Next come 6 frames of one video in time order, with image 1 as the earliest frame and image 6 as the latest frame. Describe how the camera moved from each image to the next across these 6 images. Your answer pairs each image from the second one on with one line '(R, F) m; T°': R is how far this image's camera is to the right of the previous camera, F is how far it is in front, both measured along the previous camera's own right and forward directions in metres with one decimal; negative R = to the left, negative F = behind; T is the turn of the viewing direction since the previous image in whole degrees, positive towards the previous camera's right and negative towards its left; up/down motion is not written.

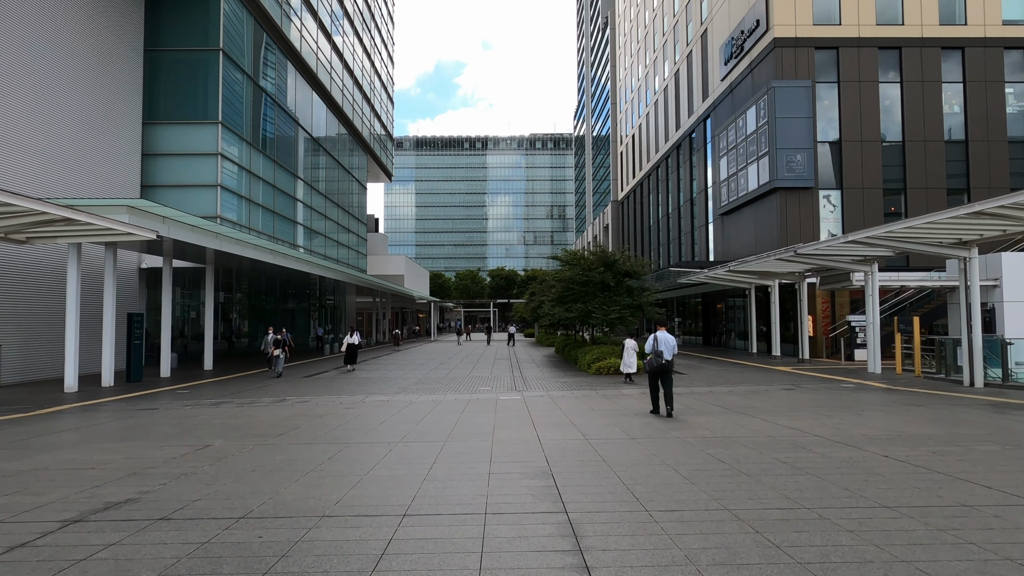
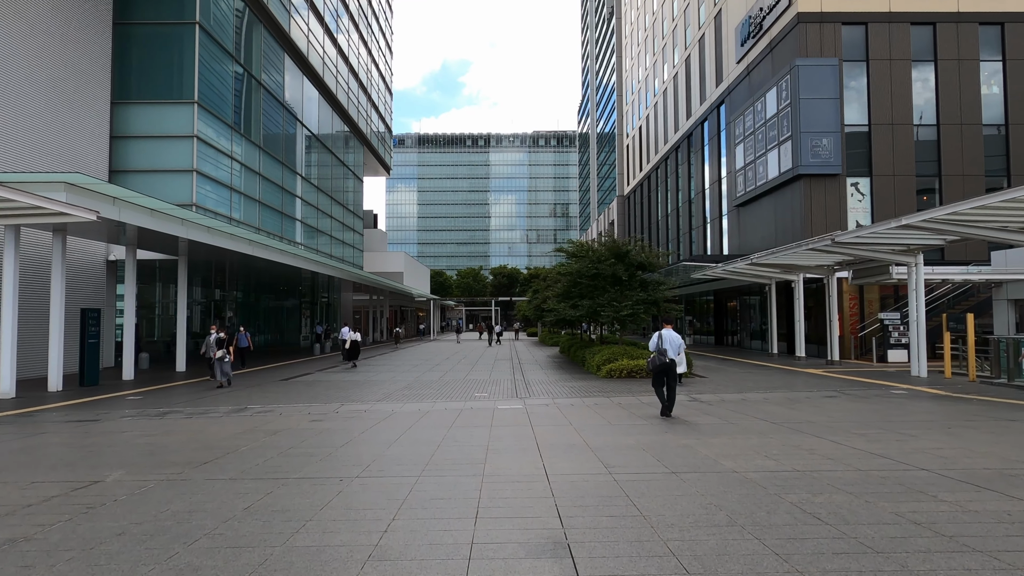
(0.0, +1.8) m; 0°
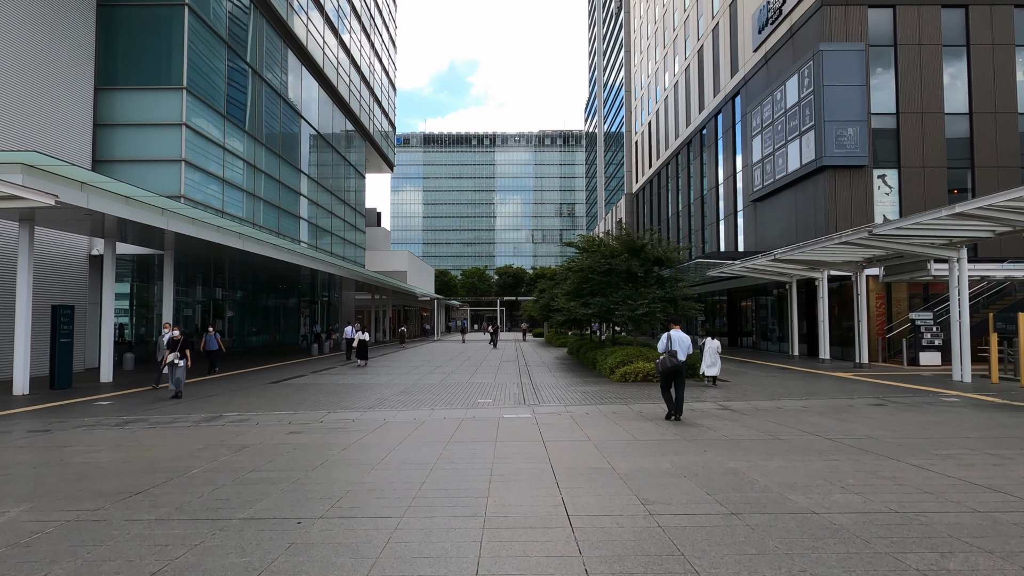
(0.0, +1.2) m; 0°
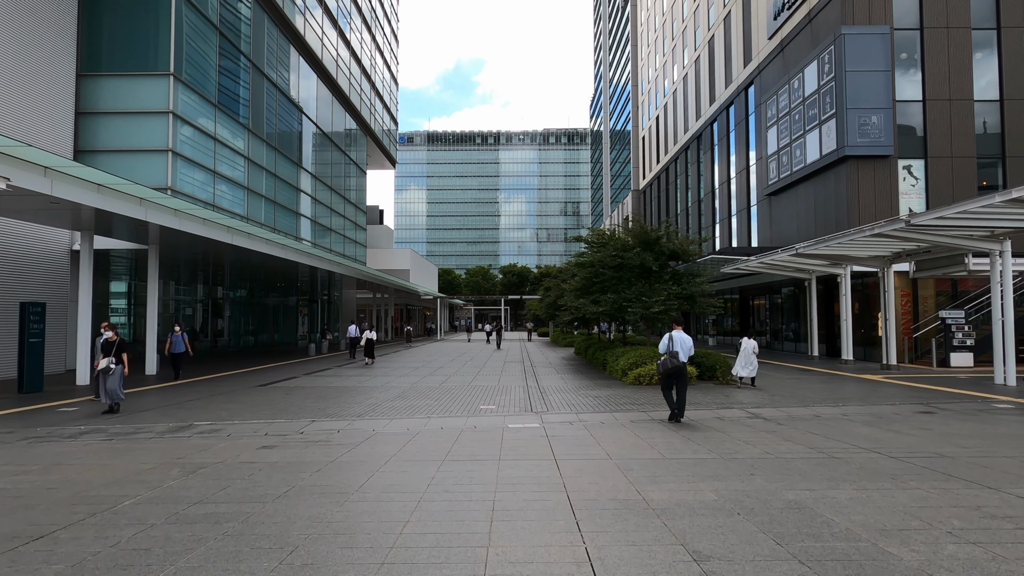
(0.0, +1.1) m; 0°
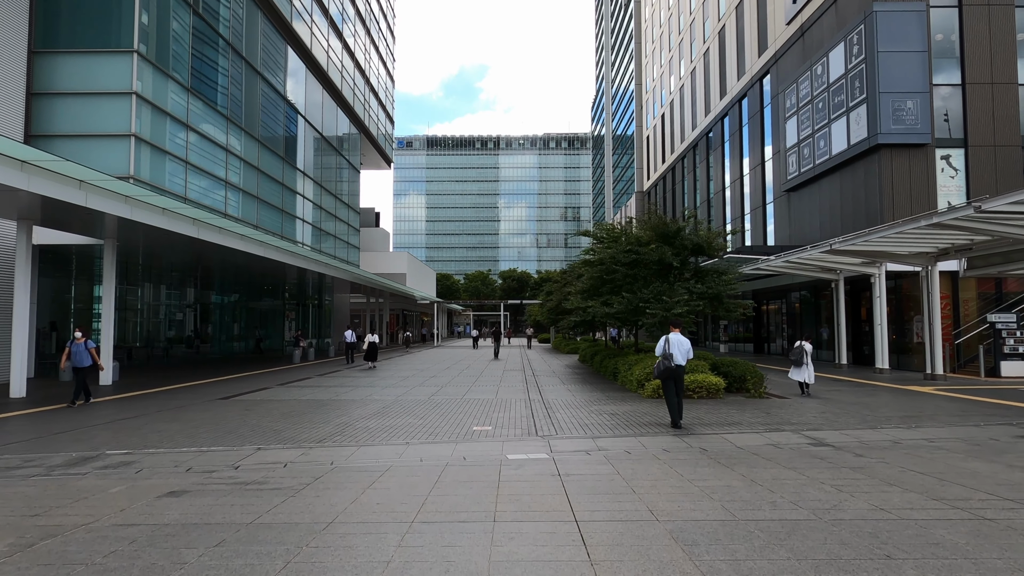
(0.0, +1.9) m; 0°
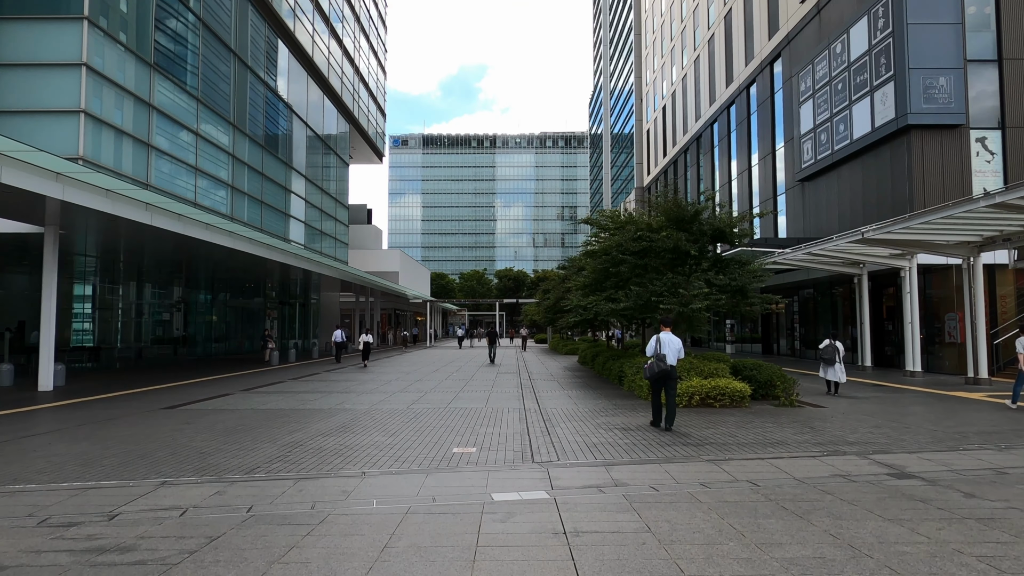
(+0.1, +1.7) m; 0°
